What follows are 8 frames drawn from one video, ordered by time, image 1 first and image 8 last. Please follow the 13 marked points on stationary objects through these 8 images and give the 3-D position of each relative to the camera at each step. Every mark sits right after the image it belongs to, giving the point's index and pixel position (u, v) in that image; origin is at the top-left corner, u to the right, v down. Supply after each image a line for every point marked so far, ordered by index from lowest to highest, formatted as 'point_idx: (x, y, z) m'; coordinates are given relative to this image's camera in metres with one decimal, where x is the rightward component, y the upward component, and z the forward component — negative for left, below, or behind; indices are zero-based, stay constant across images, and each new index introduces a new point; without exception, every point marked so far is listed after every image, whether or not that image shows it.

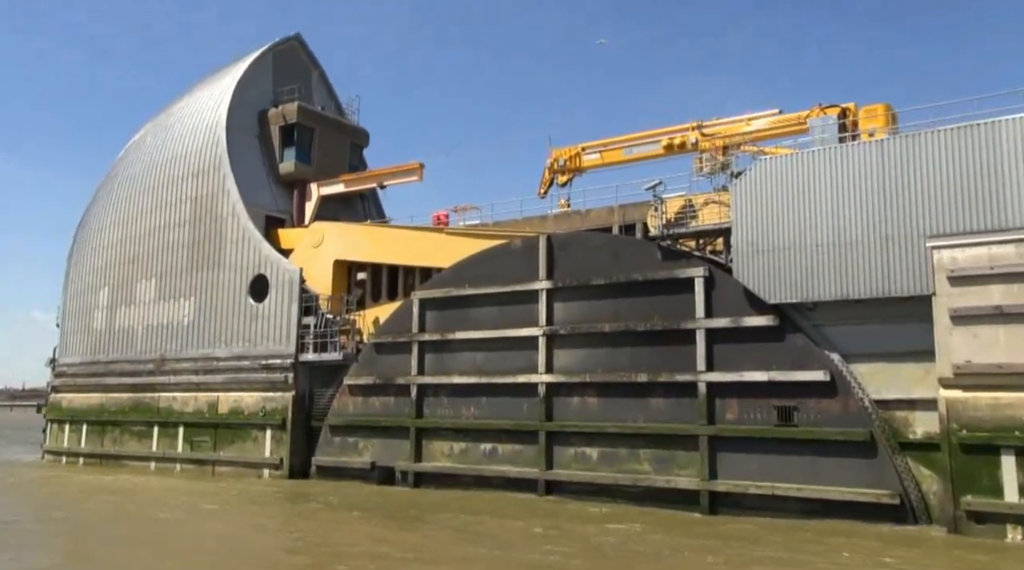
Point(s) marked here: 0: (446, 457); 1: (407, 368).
0: (-1.4, -3.7, +18.6) m
1: (-2.4, -1.9, +19.5) m
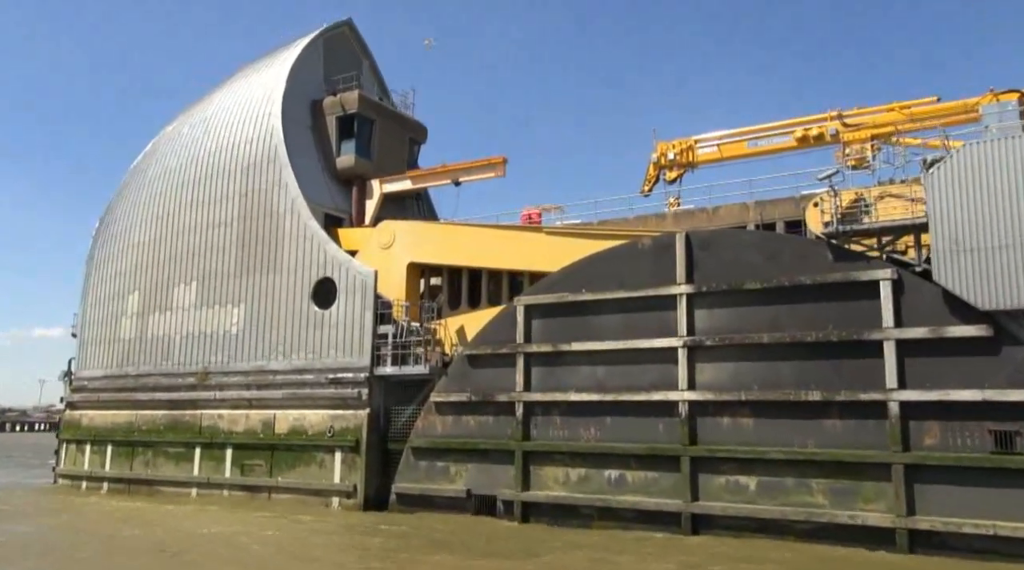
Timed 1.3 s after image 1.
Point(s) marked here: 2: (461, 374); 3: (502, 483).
0: (+0.9, -3.8, +16.2) m
1: (-0.1, -2.0, +17.2) m
2: (-1.0, -1.8, +17.9) m
3: (-0.2, -3.9, +16.9) m
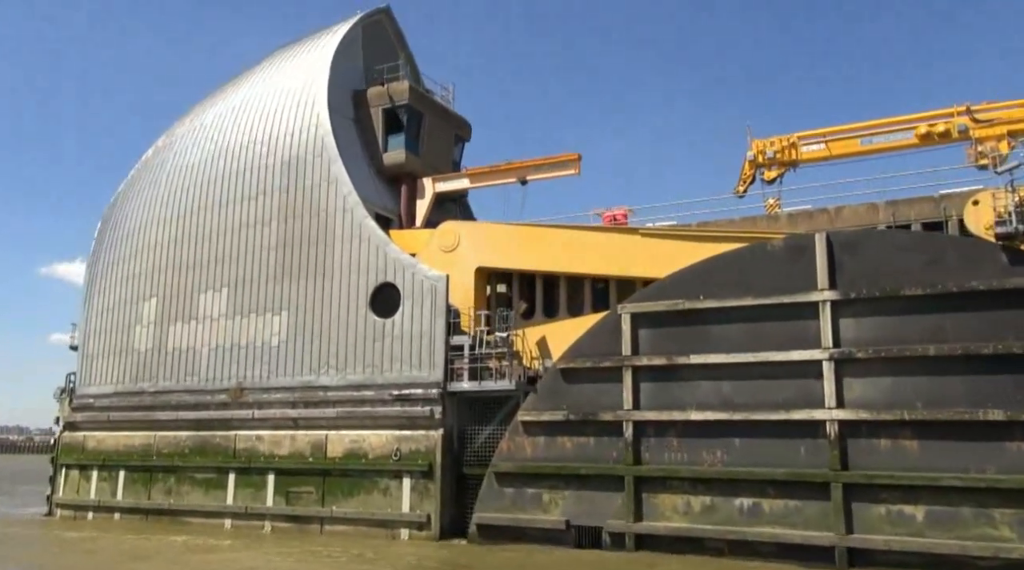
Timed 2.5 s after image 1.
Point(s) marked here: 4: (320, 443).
0: (+2.8, -3.9, +14.5) m
1: (+1.8, -2.1, +15.4) m
2: (+0.8, -2.0, +16.0) m
3: (+1.7, -4.0, +15.1) m
4: (-4.0, -3.3, +18.0) m
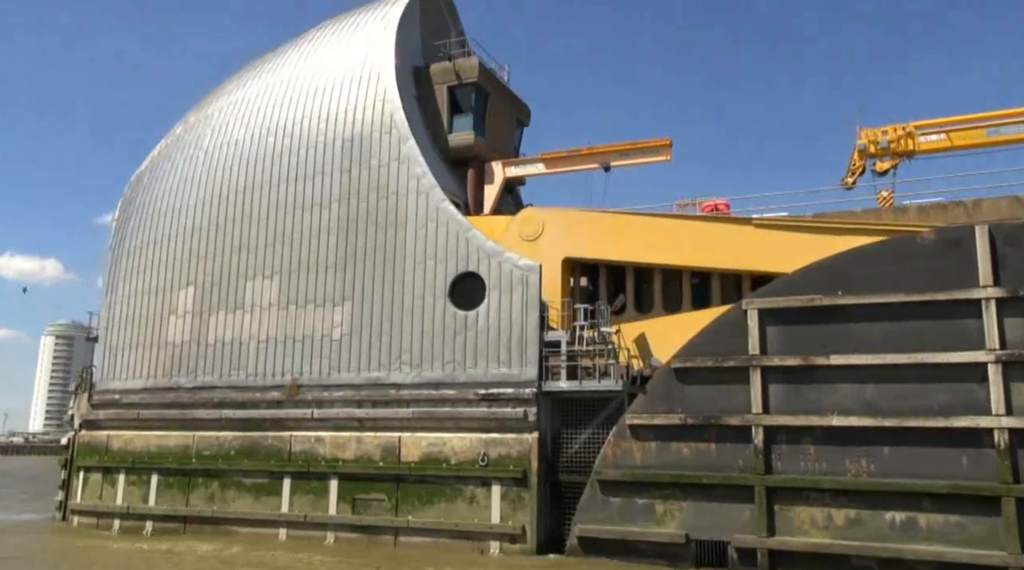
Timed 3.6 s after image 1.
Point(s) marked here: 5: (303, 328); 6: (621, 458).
0: (+4.7, -3.7, +13.2) m
1: (+3.7, -1.9, +14.1) m
2: (+2.6, -1.8, +14.7) m
3: (+3.5, -3.9, +13.8) m
4: (-2.3, -3.0, +16.4) m
5: (-4.3, -0.9, +18.0) m
6: (+1.9, -3.0, +14.8) m
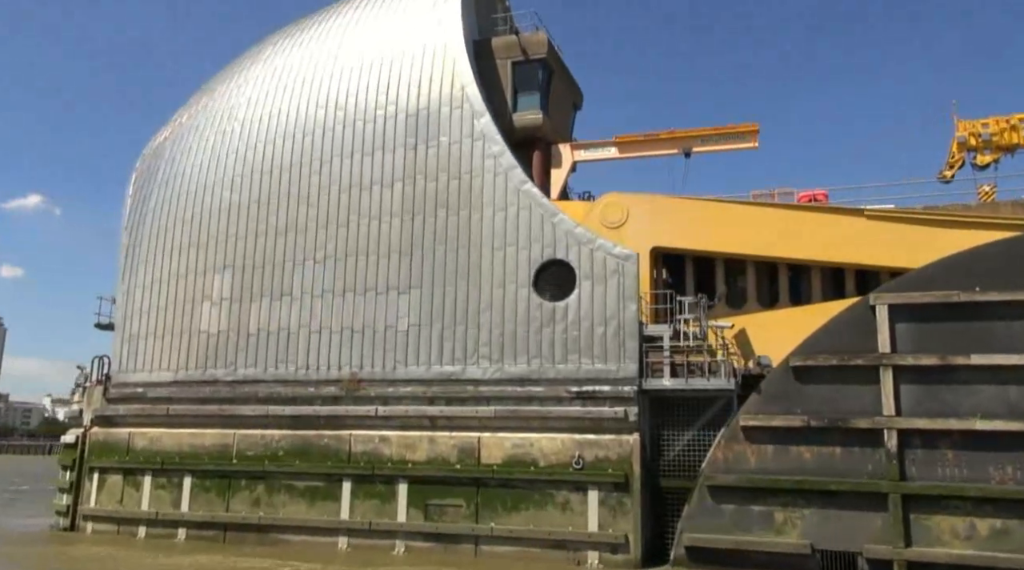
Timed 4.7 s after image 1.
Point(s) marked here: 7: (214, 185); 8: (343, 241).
0: (+6.5, -3.7, +12.4) m
1: (+5.4, -1.8, +13.2) m
2: (+4.3, -1.7, +13.7) m
3: (+5.3, -3.8, +12.9) m
4: (-0.7, -2.8, +15.1) m
5: (-2.9, -0.6, +16.5) m
6: (+3.5, -2.8, +13.8) m
7: (-6.3, +2.1, +18.5) m
8: (-3.3, +0.9, +17.0) m
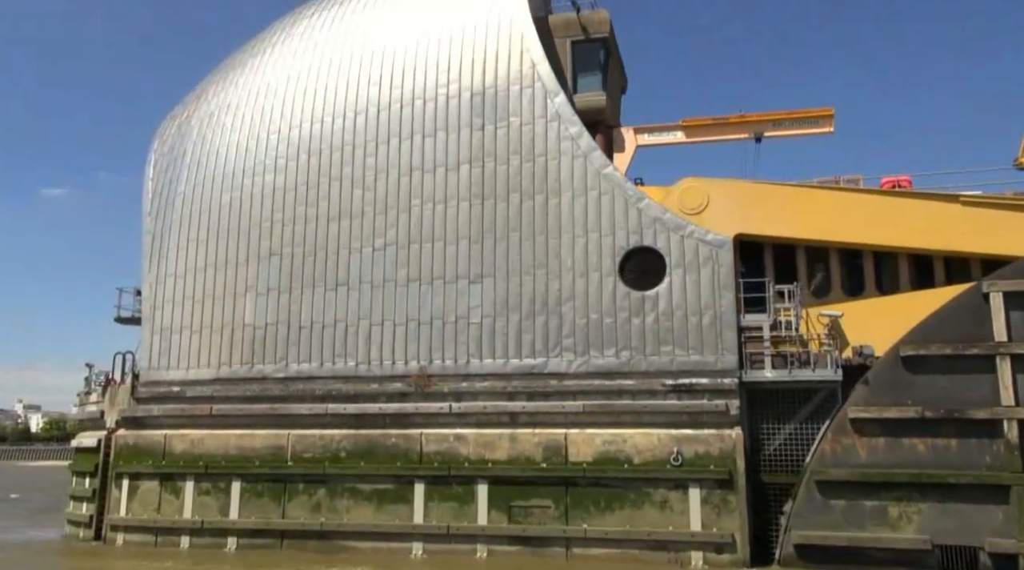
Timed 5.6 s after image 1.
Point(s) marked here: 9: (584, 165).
0: (+8.1, -3.5, +12.2) m
1: (+7.0, -1.6, +12.9) m
2: (+5.9, -1.5, +13.3) m
3: (+6.9, -3.6, +12.6) m
4: (+0.8, -2.6, +14.3) m
5: (-1.5, -0.4, +15.4) m
6: (+5.1, -2.6, +13.3) m
7: (-5.1, +2.3, +17.2) m
8: (-2.0, +1.1, +15.9) m
9: (+1.3, +2.1, +15.2) m
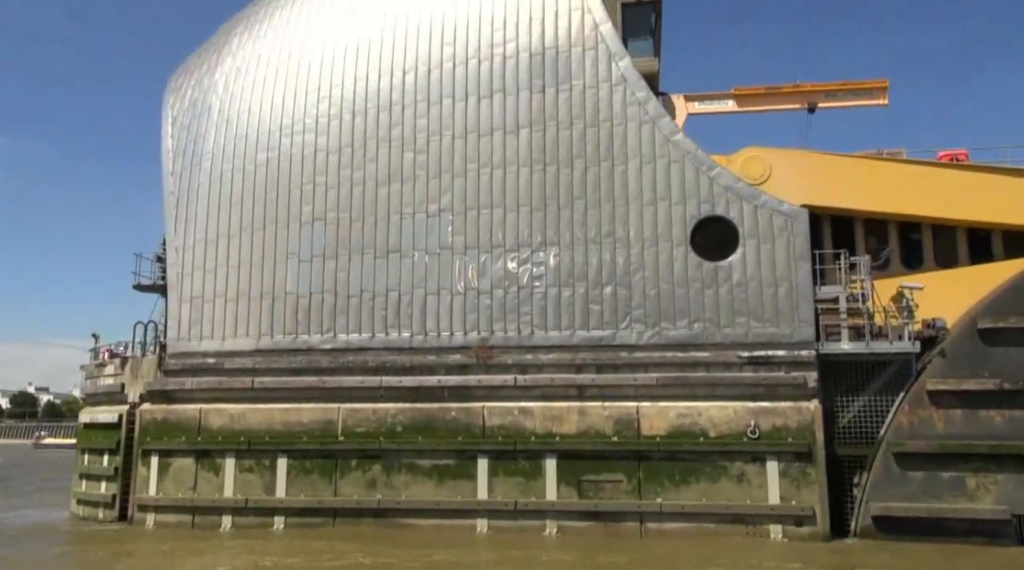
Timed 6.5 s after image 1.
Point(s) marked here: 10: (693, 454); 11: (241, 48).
0: (+9.4, -3.1, +12.5) m
1: (+8.3, -1.2, +13.0) m
2: (+7.1, -1.1, +13.3) m
3: (+8.1, -3.2, +12.8) m
4: (+1.9, -2.1, +13.9) m
5: (-0.4, +0.1, +14.9) m
6: (+6.3, -2.2, +13.3) m
7: (-4.1, +3.0, +16.2) m
8: (-0.9, +1.6, +15.2) m
9: (+2.4, +2.6, +14.7) m
10: (+2.8, -2.6, +13.6) m
11: (-5.4, +4.7, +17.2) m
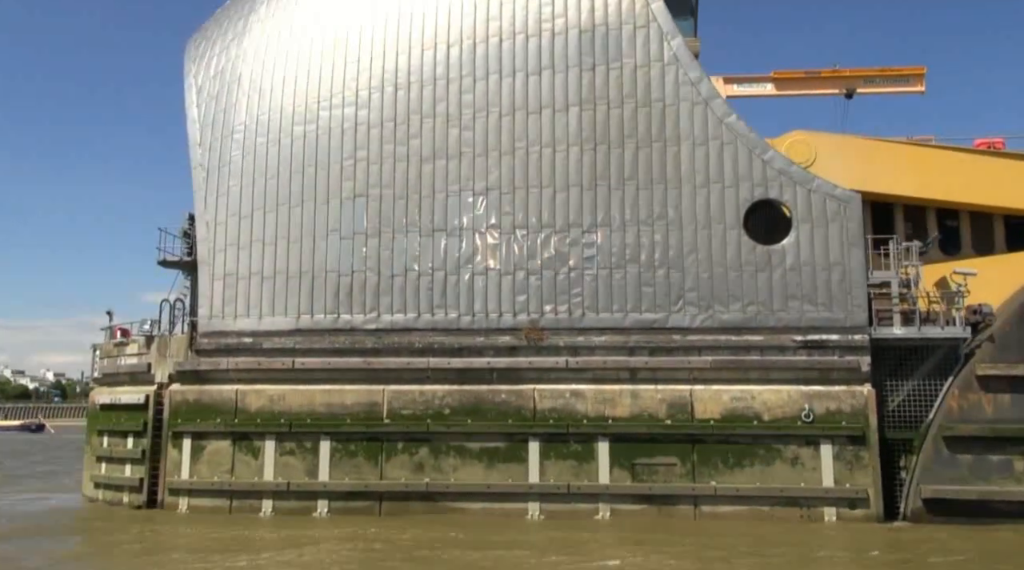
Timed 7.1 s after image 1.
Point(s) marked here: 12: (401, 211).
0: (+10.3, -3.0, +12.9) m
1: (+9.2, -1.1, +13.4) m
2: (+8.0, -0.9, +13.6) m
3: (+9.0, -3.0, +13.1) m
4: (+2.8, -1.9, +13.9) m
5: (+0.4, +0.5, +14.6) m
6: (+7.2, -2.0, +13.5) m
7: (-3.3, +3.3, +15.7) m
8: (-0.1, +2.0, +15.0) m
9: (+3.2, +2.9, +14.6) m
10: (+3.7, -2.4, +13.6) m
11: (-4.6, +5.1, +16.6) m
12: (-2.0, +1.3, +15.1) m
